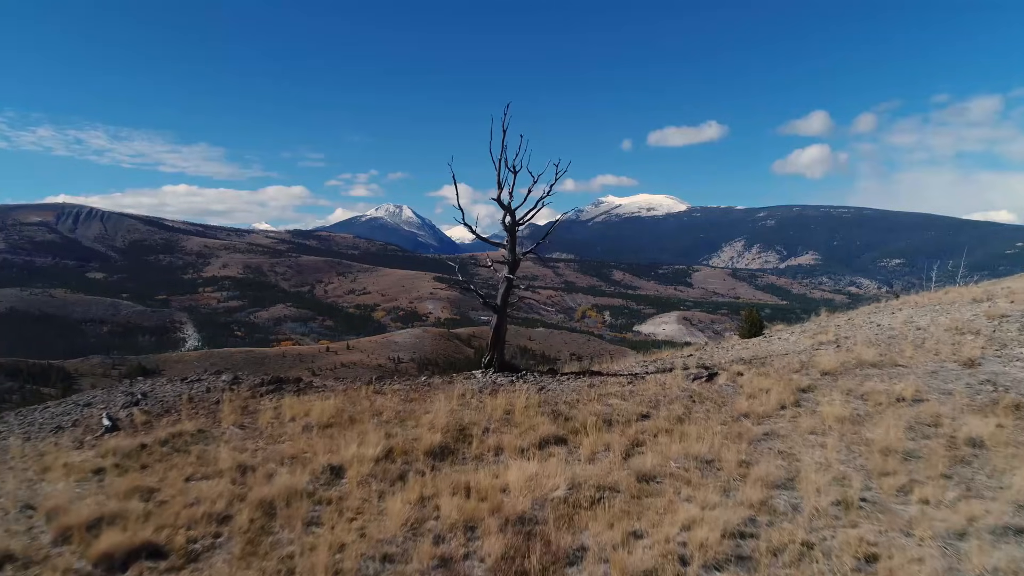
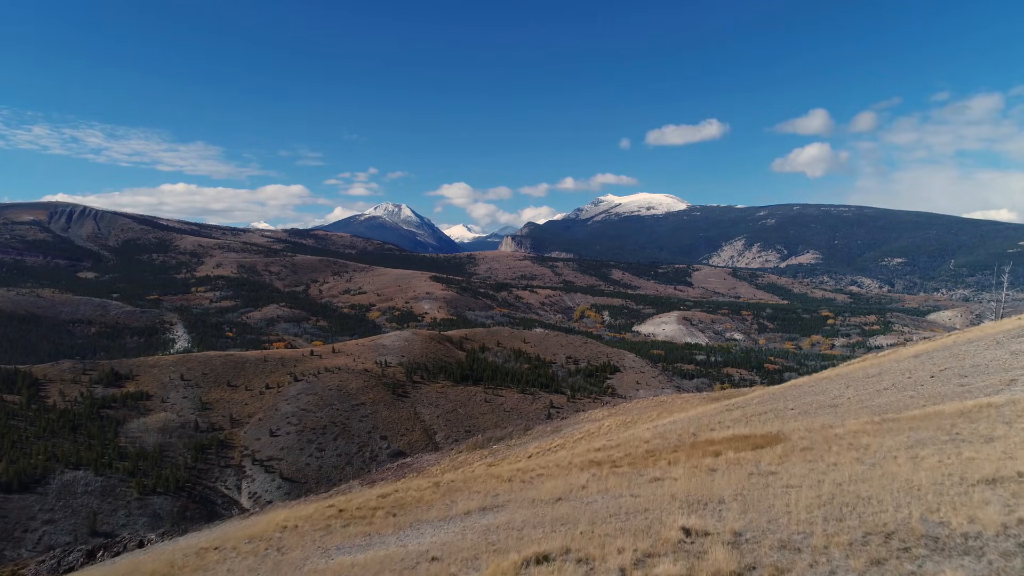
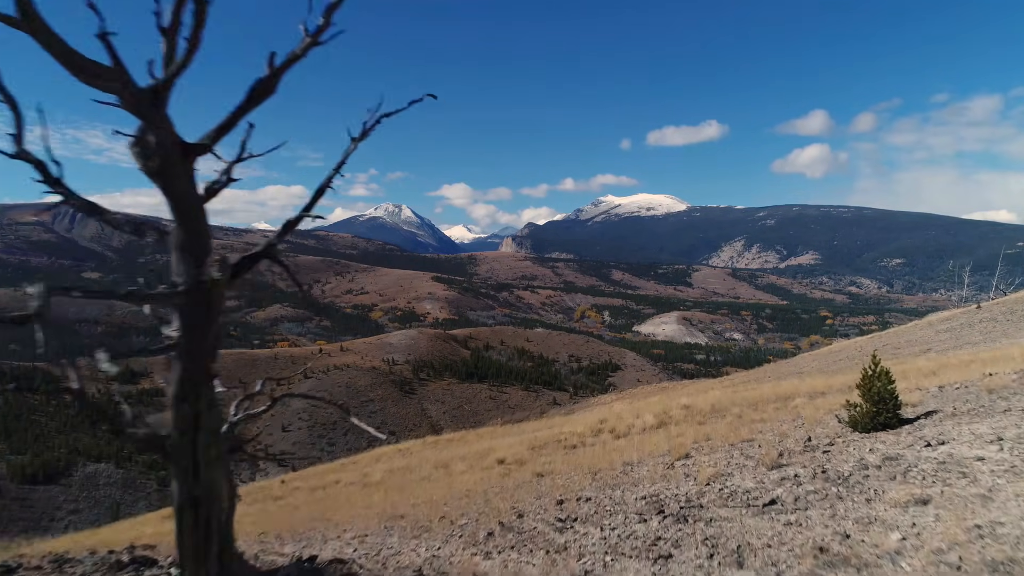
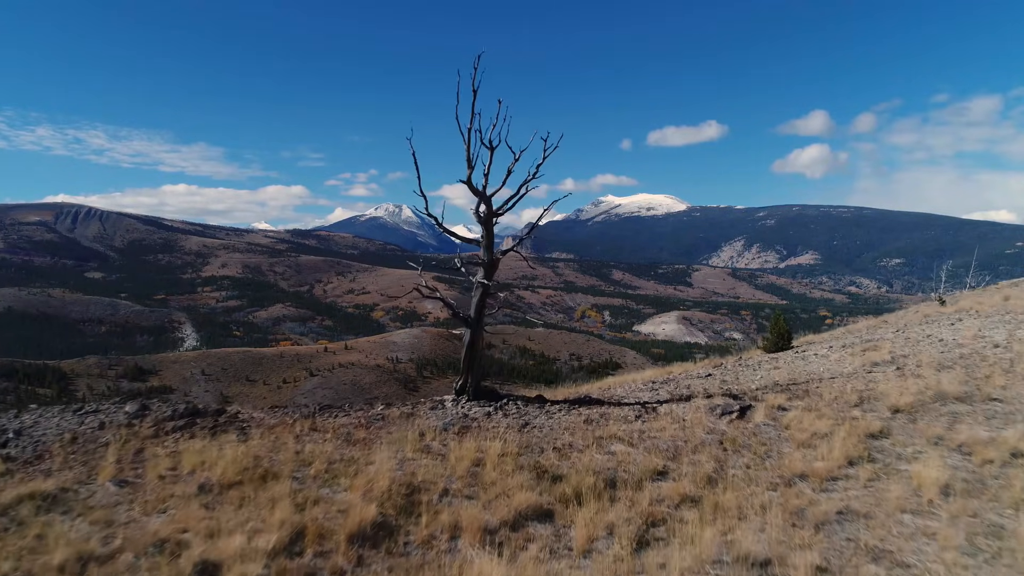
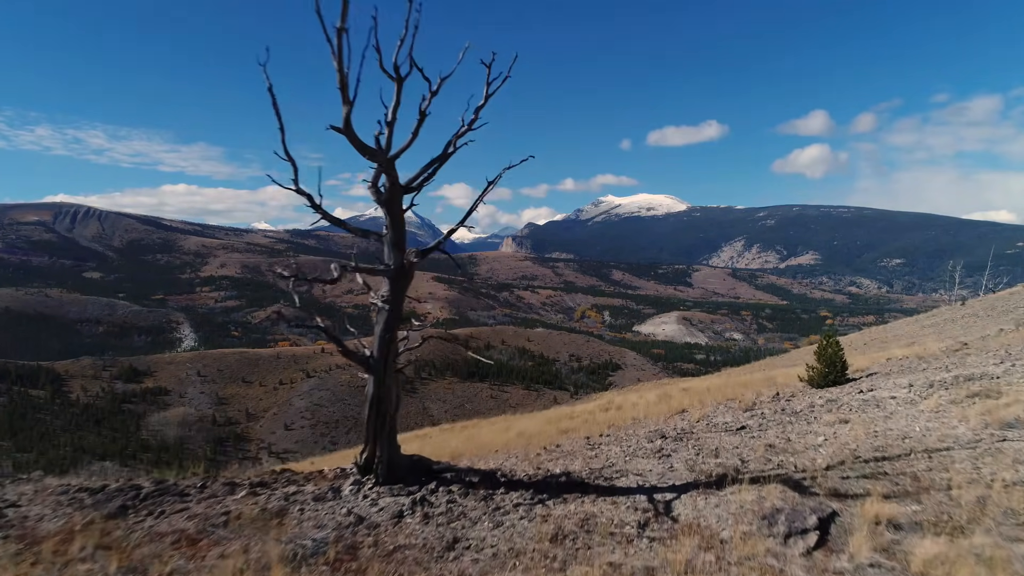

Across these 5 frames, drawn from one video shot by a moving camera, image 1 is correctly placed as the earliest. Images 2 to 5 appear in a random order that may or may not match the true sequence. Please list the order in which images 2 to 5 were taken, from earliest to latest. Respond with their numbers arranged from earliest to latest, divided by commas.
4, 5, 3, 2
